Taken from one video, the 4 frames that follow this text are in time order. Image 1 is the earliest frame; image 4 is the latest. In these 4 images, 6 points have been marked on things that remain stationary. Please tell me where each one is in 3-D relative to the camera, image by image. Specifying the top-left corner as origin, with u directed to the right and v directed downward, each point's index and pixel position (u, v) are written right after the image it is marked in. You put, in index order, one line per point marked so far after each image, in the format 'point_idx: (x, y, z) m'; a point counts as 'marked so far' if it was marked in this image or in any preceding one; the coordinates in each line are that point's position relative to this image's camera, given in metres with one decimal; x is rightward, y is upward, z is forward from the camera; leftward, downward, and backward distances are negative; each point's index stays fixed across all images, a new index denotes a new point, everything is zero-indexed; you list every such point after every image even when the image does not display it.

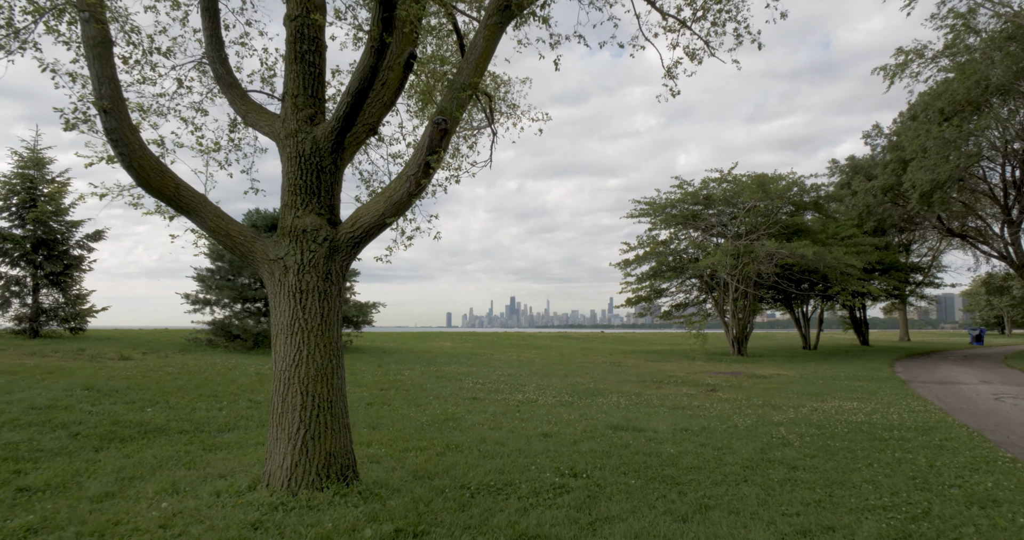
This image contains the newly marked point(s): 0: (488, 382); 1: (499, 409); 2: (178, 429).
0: (-1.0, -4.5, +19.5) m
1: (-0.4, -4.2, +14.8) m
2: (-7.8, -3.7, +11.3) m
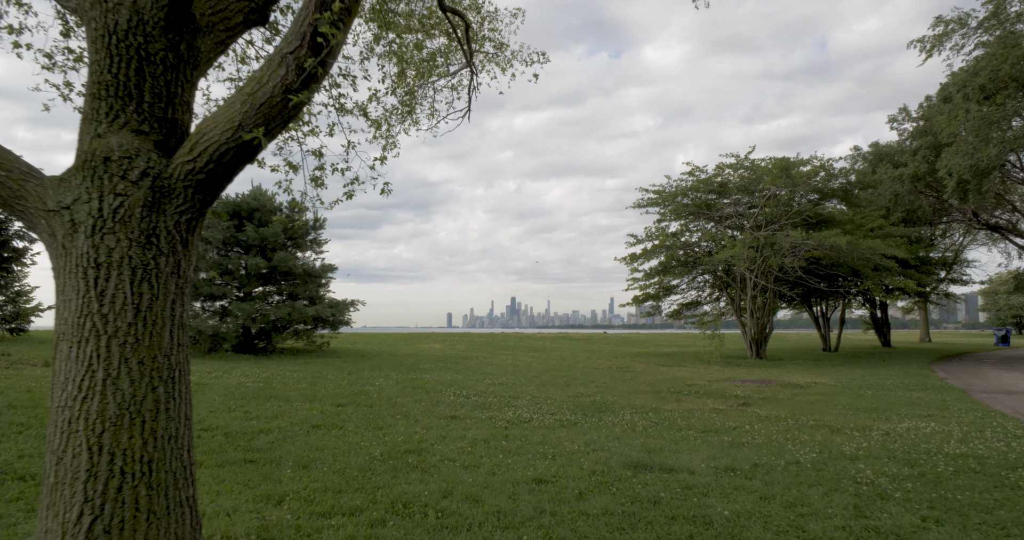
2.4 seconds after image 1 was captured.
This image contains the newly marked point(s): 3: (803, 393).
0: (-1.3, -4.2, +16.2) m
1: (-0.7, -3.9, +11.5) m
2: (-8.1, -3.3, +8.0) m
3: (+10.4, -4.4, +17.5) m
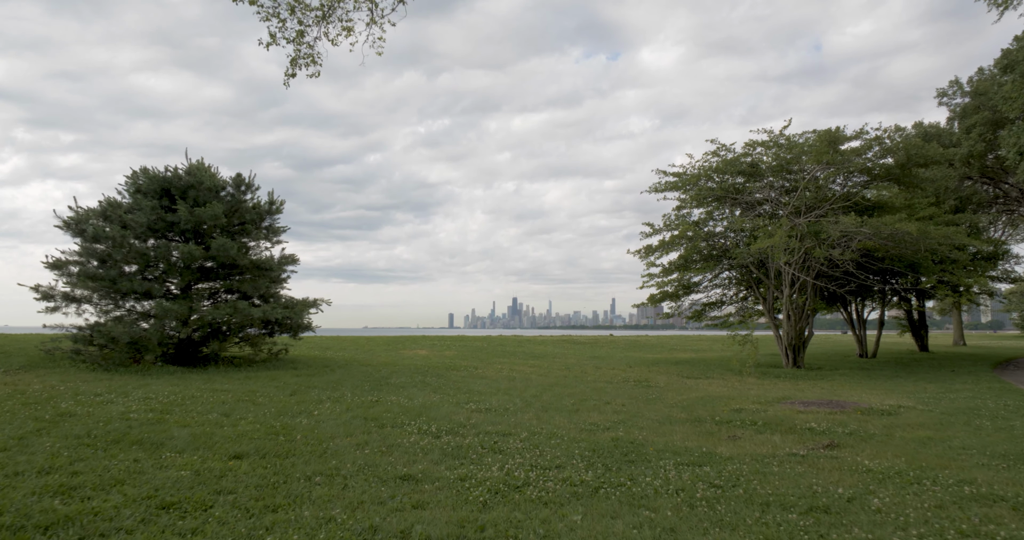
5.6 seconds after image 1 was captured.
0: (-1.6, -3.8, +11.5) m
1: (-1.0, -3.5, +6.8) m
2: (-8.4, -3.0, +3.3) m
3: (+10.2, -4.1, +12.8) m
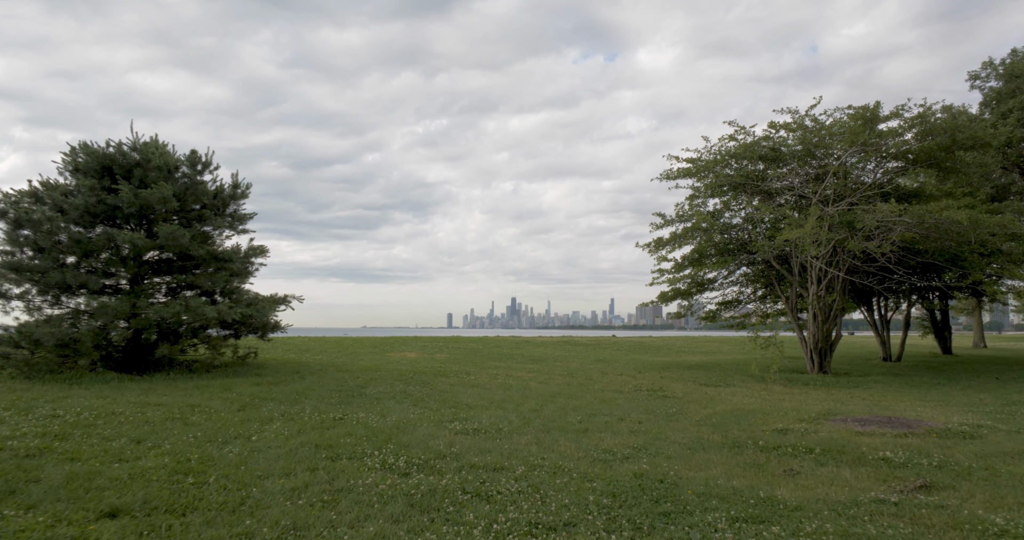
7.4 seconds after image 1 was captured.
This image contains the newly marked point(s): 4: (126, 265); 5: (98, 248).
0: (-1.7, -3.6, +8.8) m
1: (-1.1, -3.2, +4.1) m
2: (-8.5, -2.7, +0.5) m
3: (+10.0, -3.8, +10.1) m
4: (-14.3, +0.2, +18.0) m
5: (-15.0, +0.8, +17.6) m
